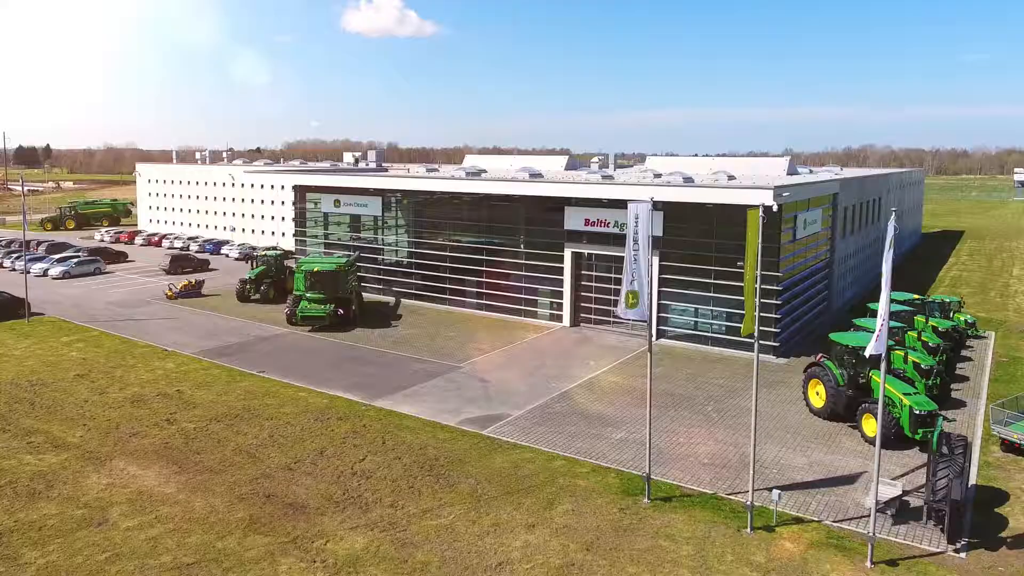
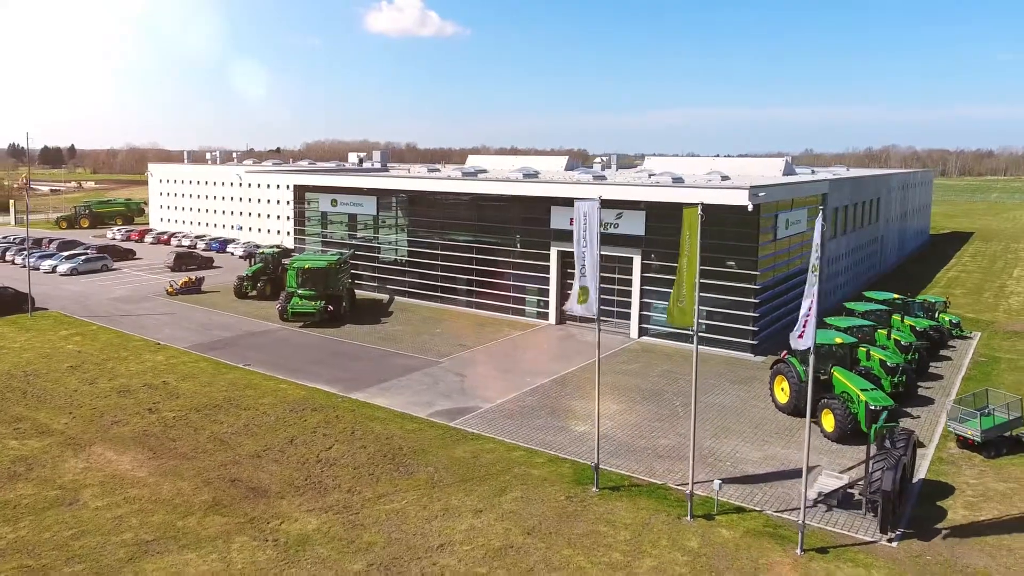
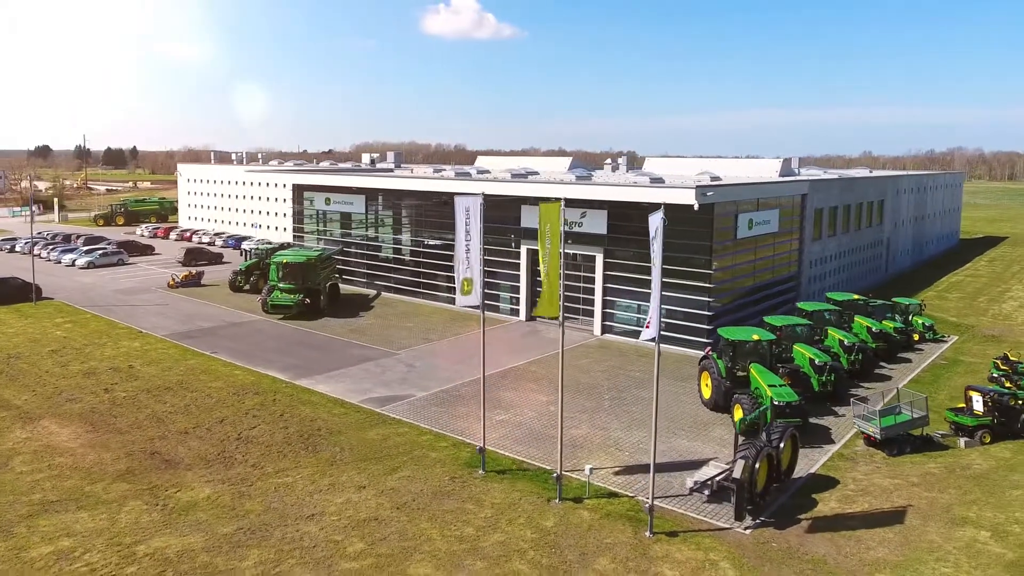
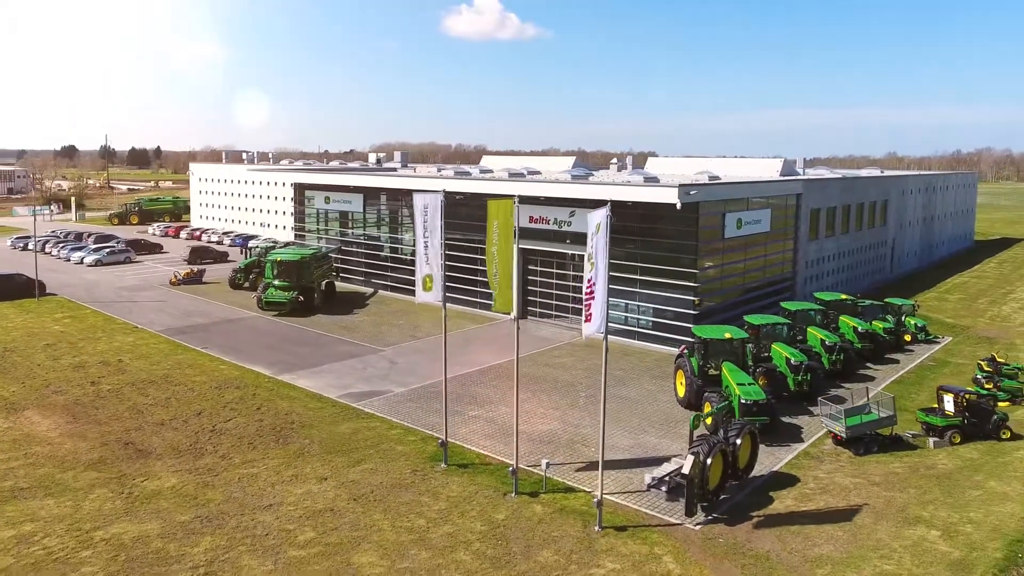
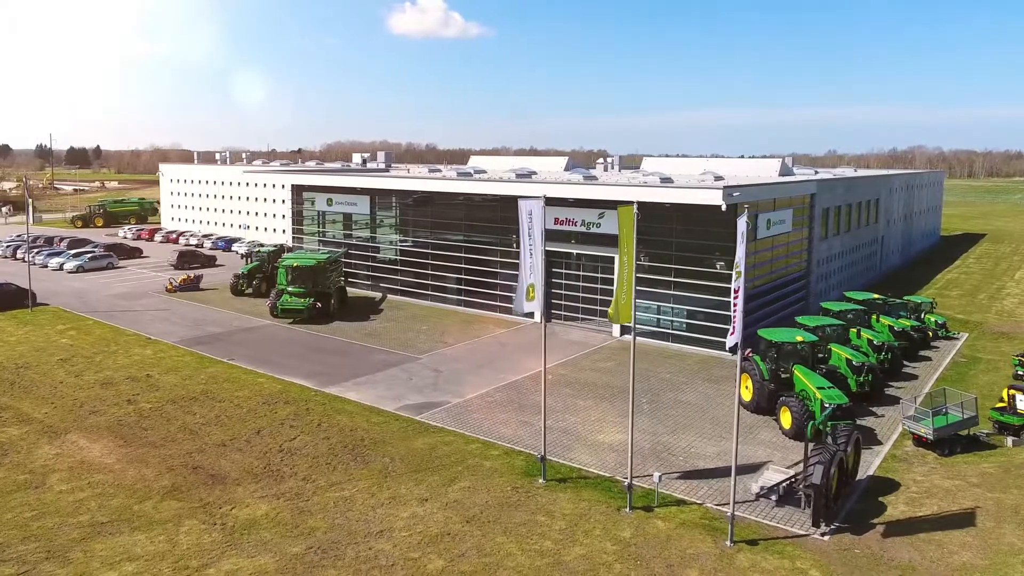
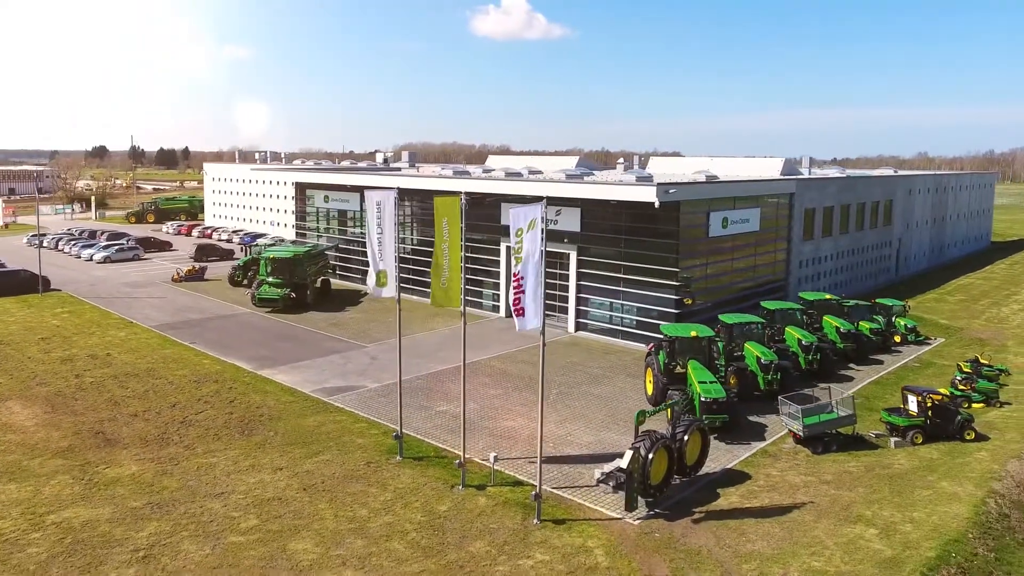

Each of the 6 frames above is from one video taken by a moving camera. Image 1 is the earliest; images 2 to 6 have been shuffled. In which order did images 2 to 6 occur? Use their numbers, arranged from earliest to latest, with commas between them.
2, 5, 3, 4, 6
